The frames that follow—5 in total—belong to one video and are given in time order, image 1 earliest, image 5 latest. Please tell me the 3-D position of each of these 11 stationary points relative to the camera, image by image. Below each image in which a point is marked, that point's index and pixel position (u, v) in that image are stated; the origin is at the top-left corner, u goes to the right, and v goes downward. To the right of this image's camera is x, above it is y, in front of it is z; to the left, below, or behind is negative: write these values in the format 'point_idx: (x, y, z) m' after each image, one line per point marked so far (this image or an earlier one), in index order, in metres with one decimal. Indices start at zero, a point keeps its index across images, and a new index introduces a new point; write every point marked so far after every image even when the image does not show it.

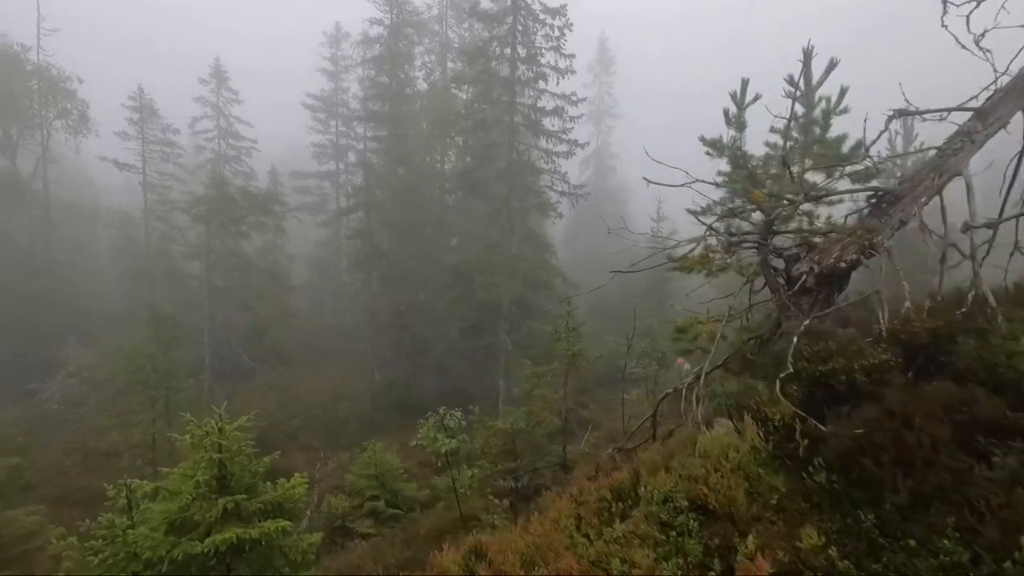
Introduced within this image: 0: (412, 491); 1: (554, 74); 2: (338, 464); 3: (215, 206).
0: (-2.0, -4.1, +10.8) m
1: (+1.3, +6.7, +16.9) m
2: (-4.5, -4.6, +13.8) m
3: (-10.3, +2.9, +18.7) m
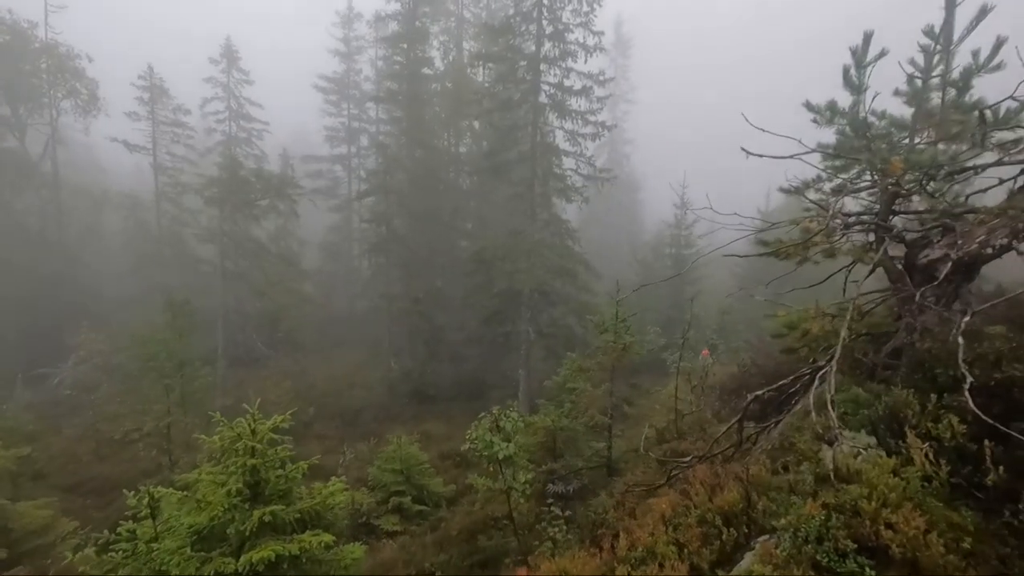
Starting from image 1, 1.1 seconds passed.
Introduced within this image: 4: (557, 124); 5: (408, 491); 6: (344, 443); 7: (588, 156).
0: (-1.4, -3.8, +10.3) m
1: (+2.1, +7.1, +16.2) m
2: (-3.9, -4.2, +13.4) m
3: (-9.6, +3.4, +18.2) m
4: (+1.4, +5.2, +16.9) m
5: (-1.9, -3.8, +10.1) m
6: (-4.7, -4.3, +15.1) m
7: (+2.4, +4.2, +17.0) m
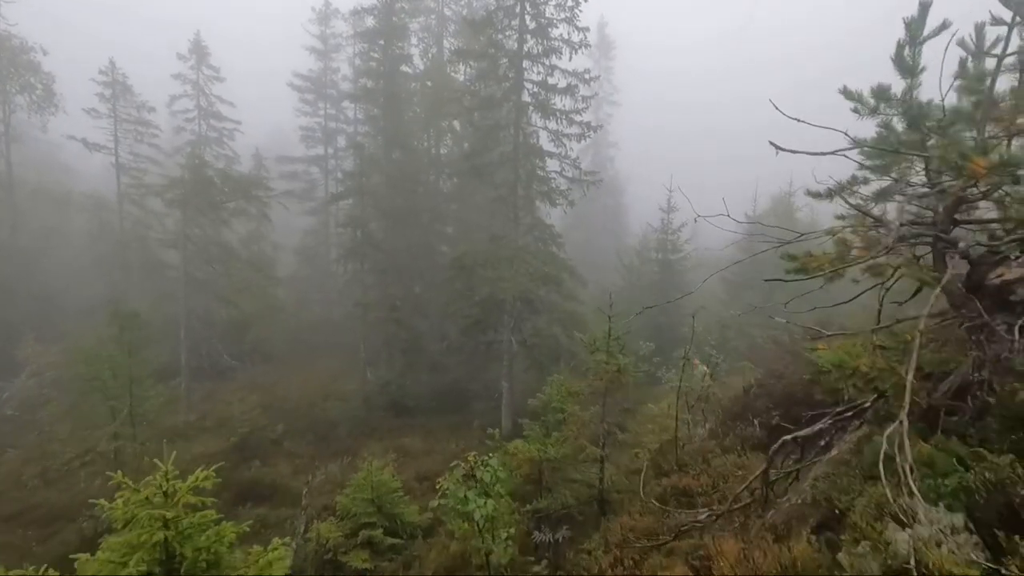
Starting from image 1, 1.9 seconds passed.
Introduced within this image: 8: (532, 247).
0: (-1.7, -4.0, +9.4) m
1: (+1.6, +6.9, +15.5) m
2: (-4.3, -4.4, +12.4) m
3: (-10.2, +3.1, +17.1) m
4: (+0.9, +4.9, +16.2) m
5: (-2.3, -4.0, +9.2) m
6: (-5.2, -4.6, +14.1) m
7: (+1.8, +4.0, +16.3) m
8: (+0.6, +1.2, +15.8) m
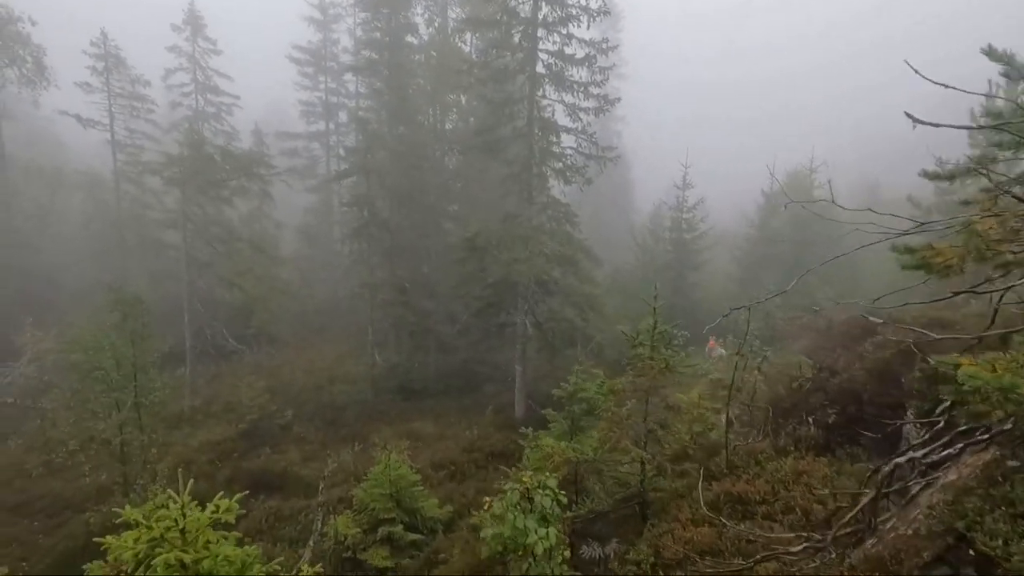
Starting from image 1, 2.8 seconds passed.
0: (-1.3, -3.8, +9.1) m
1: (+1.9, +7.4, +14.6) m
2: (-3.9, -4.1, +12.1) m
3: (-9.8, +3.7, +16.4) m
4: (+1.3, +5.5, +15.4) m
5: (-1.9, -3.8, +8.9) m
6: (-4.8, -4.1, +13.8) m
7: (+2.2, +4.5, +15.6) m
8: (+1.0, +1.7, +15.2) m
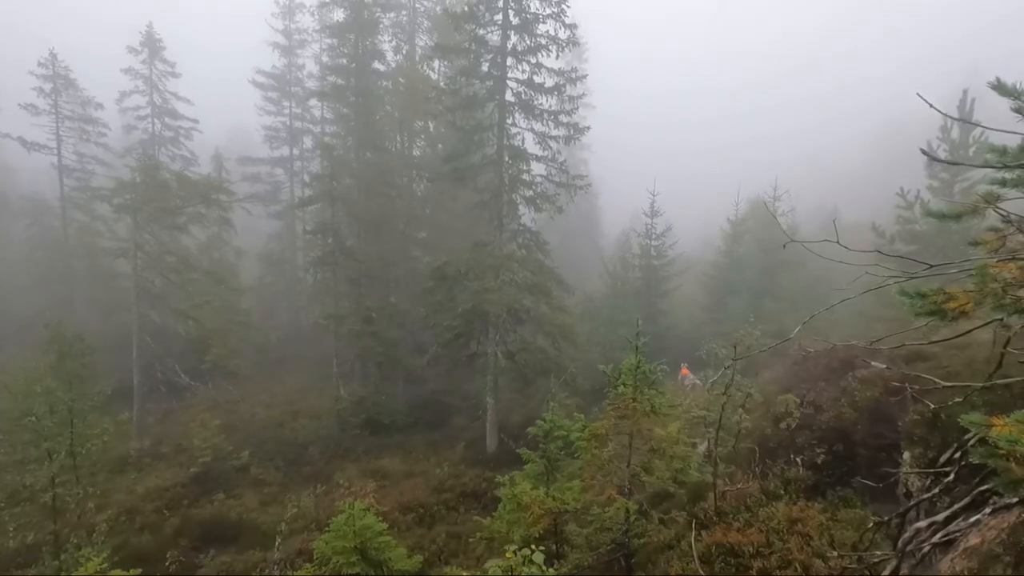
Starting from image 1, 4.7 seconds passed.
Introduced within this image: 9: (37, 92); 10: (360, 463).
0: (-1.7, -4.3, +8.4) m
1: (+1.1, +6.6, +14.7) m
2: (-4.4, -4.8, +11.3) m
3: (-10.7, +2.7, +15.6) m
4: (+0.4, +4.6, +15.3) m
5: (-2.2, -4.3, +8.2) m
6: (-5.4, -4.9, +12.9) m
7: (+1.4, +3.7, +15.5) m
8: (+0.2, +0.9, +15.0) m
9: (-17.6, +7.2, +19.9) m
10: (-4.0, -4.7, +14.2) m
